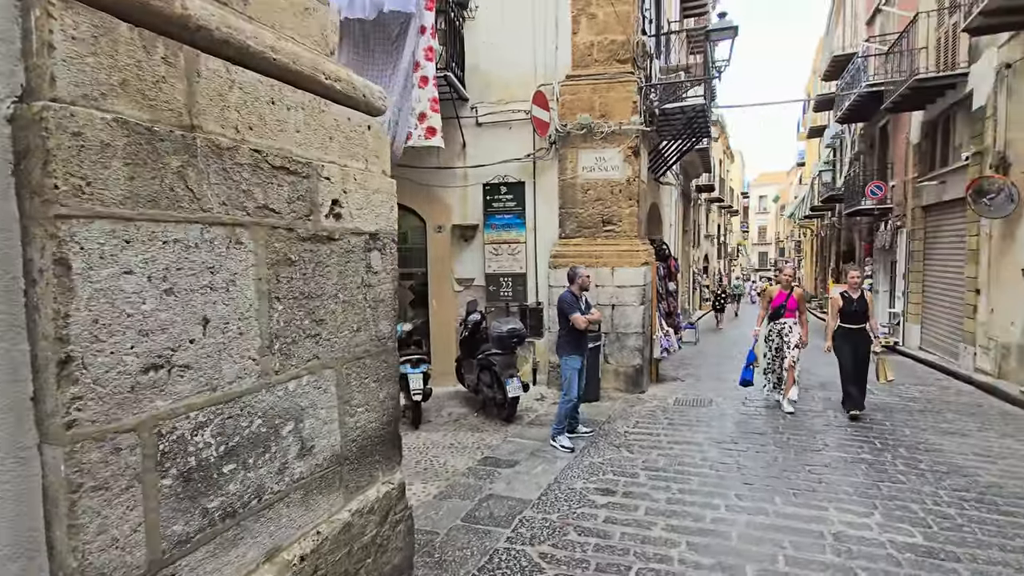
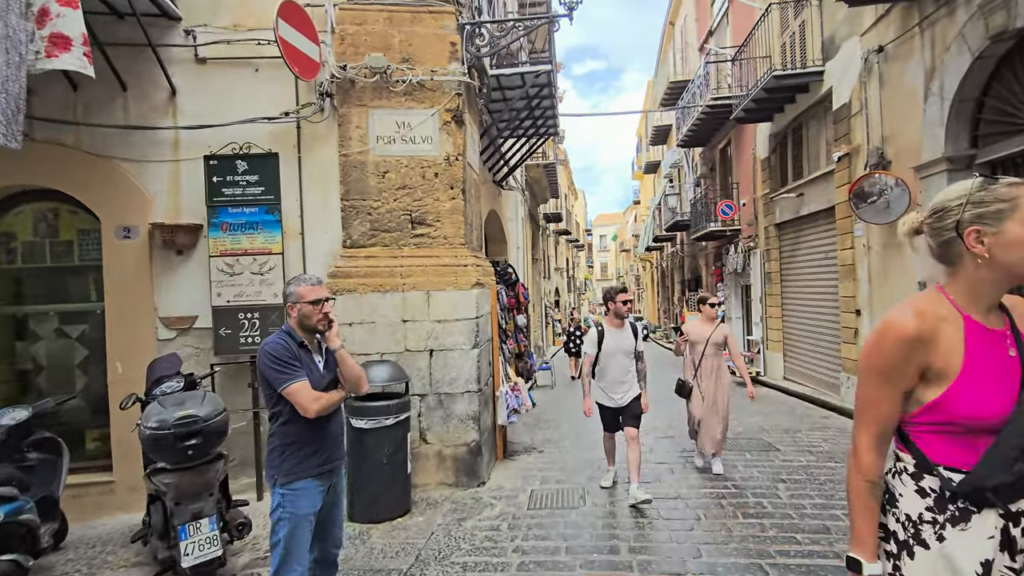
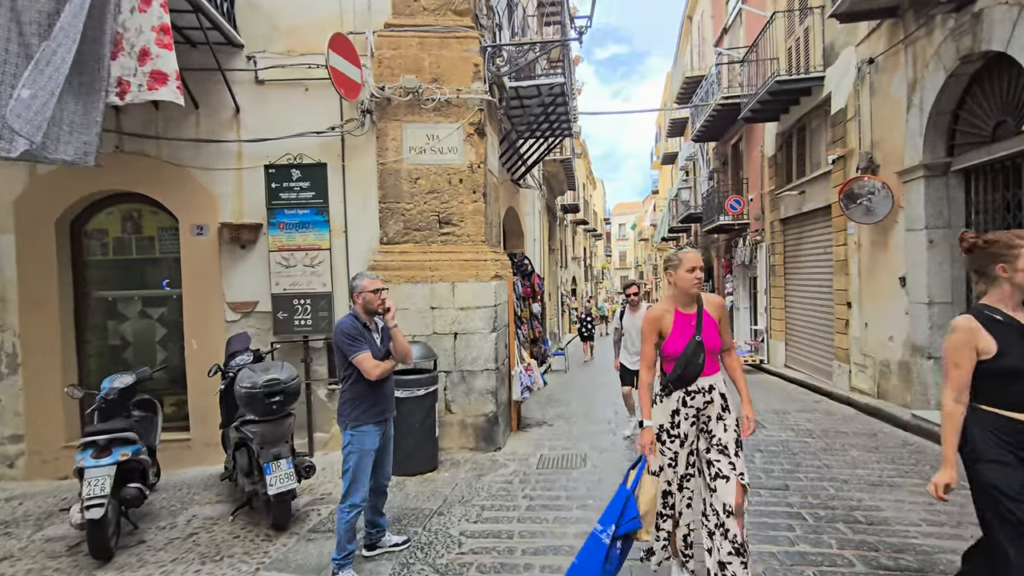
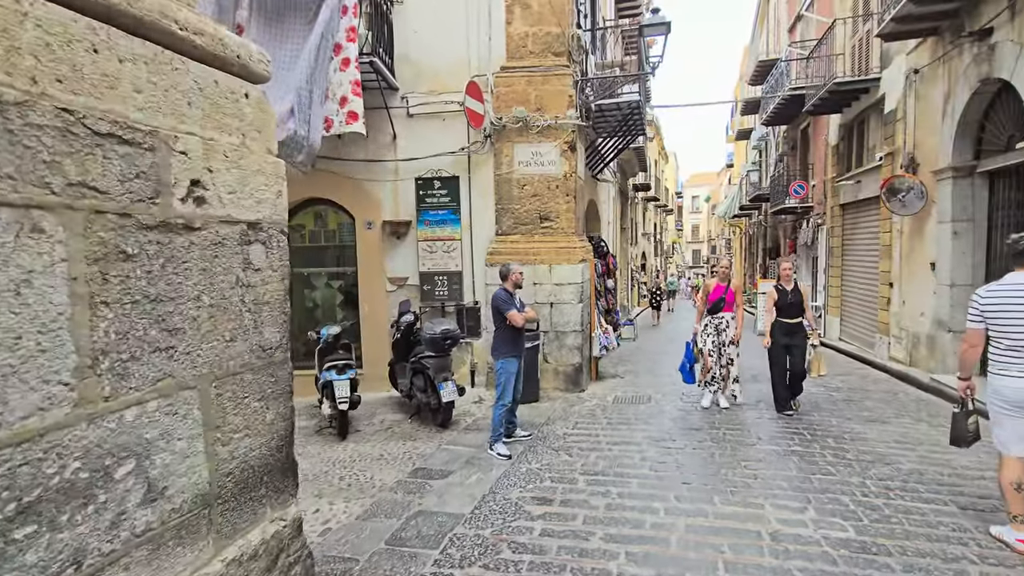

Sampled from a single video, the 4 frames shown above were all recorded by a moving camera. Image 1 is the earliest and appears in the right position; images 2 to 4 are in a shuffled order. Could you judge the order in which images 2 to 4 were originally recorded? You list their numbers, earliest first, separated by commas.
4, 3, 2
